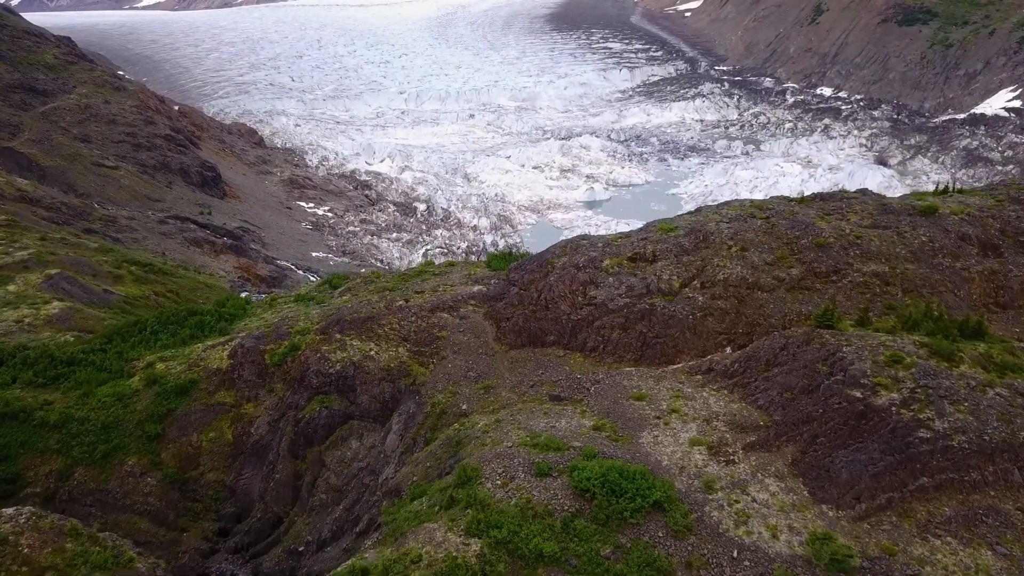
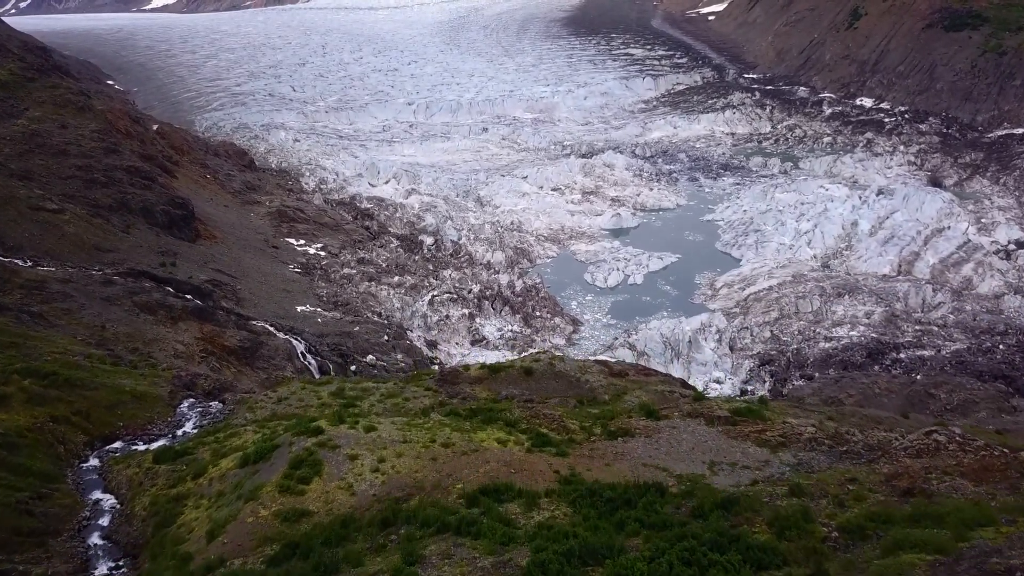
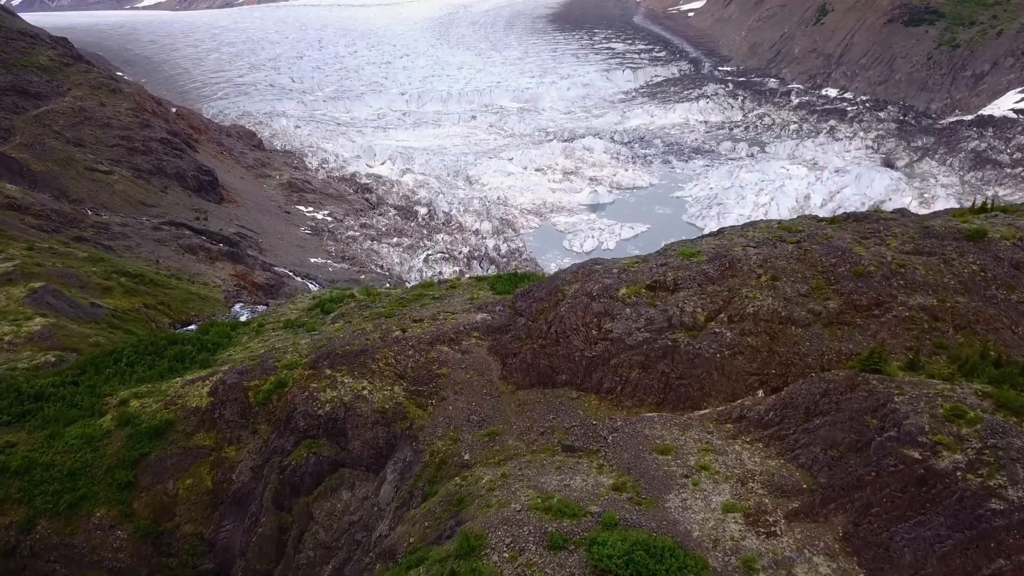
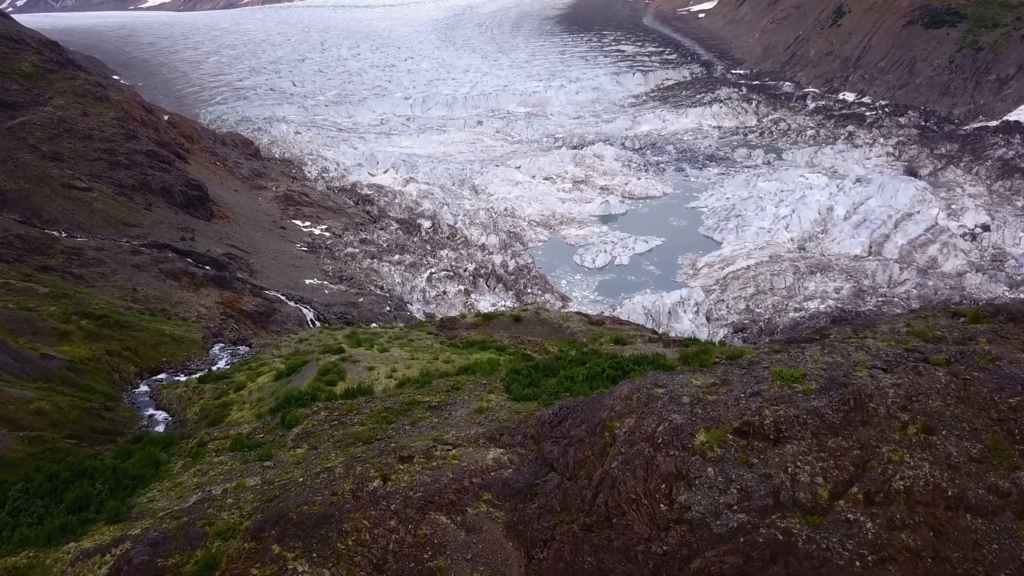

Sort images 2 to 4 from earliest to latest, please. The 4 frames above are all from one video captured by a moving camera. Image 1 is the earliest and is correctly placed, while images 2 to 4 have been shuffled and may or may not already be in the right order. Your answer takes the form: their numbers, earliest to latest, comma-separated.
3, 4, 2
